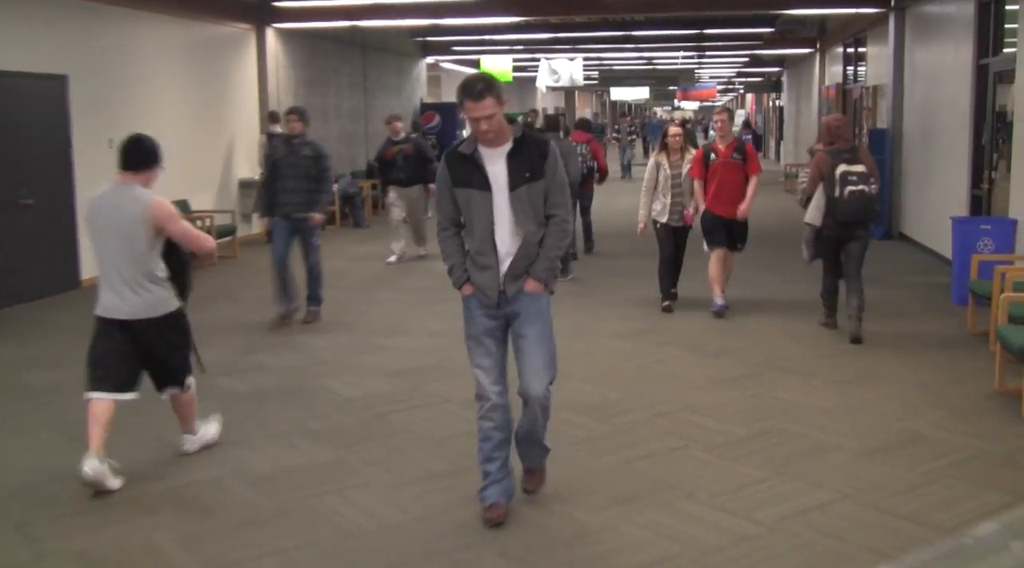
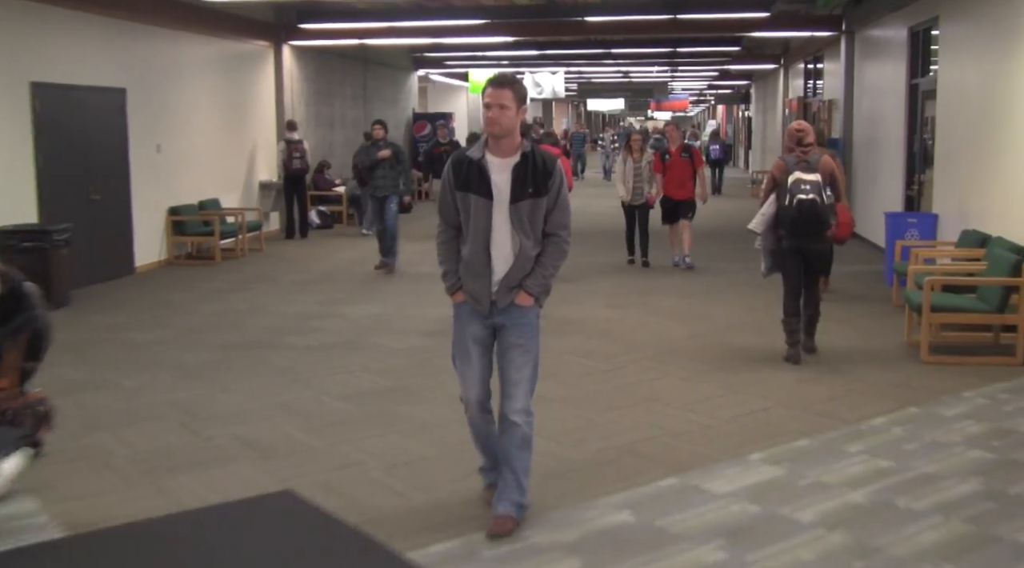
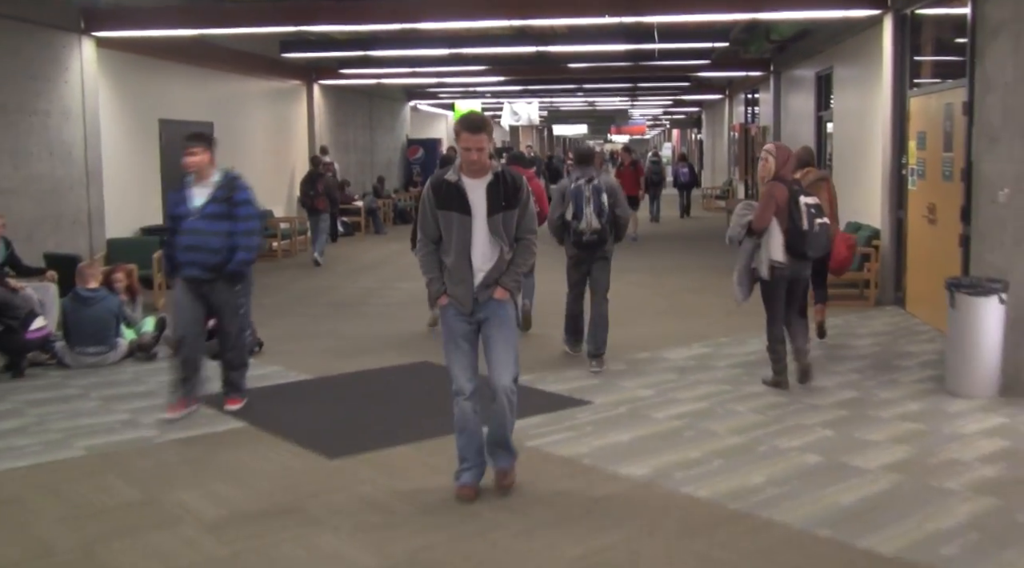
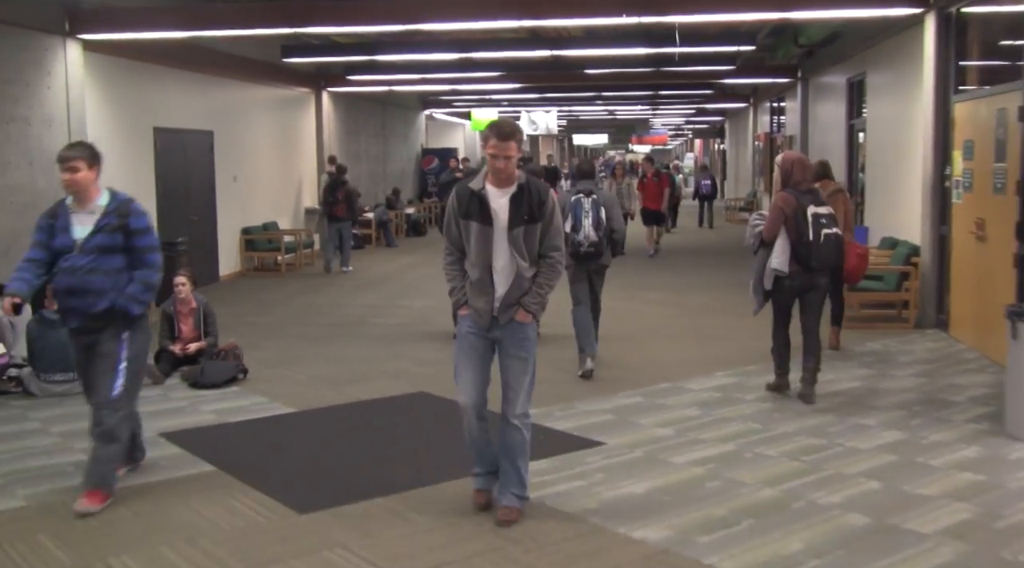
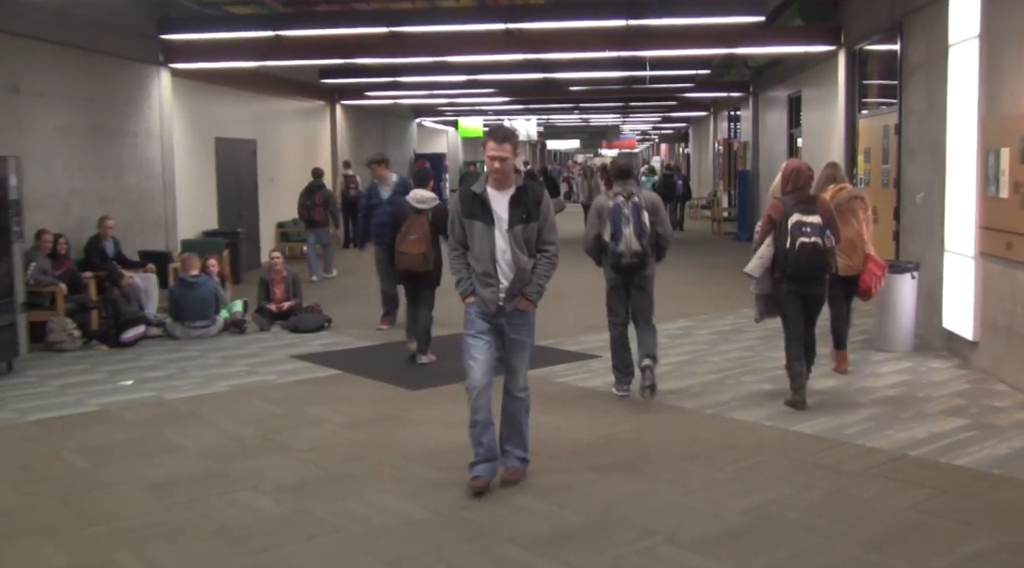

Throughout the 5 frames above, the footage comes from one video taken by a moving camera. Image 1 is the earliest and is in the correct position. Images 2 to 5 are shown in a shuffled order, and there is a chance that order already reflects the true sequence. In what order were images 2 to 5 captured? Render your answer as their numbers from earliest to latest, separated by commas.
2, 4, 3, 5
